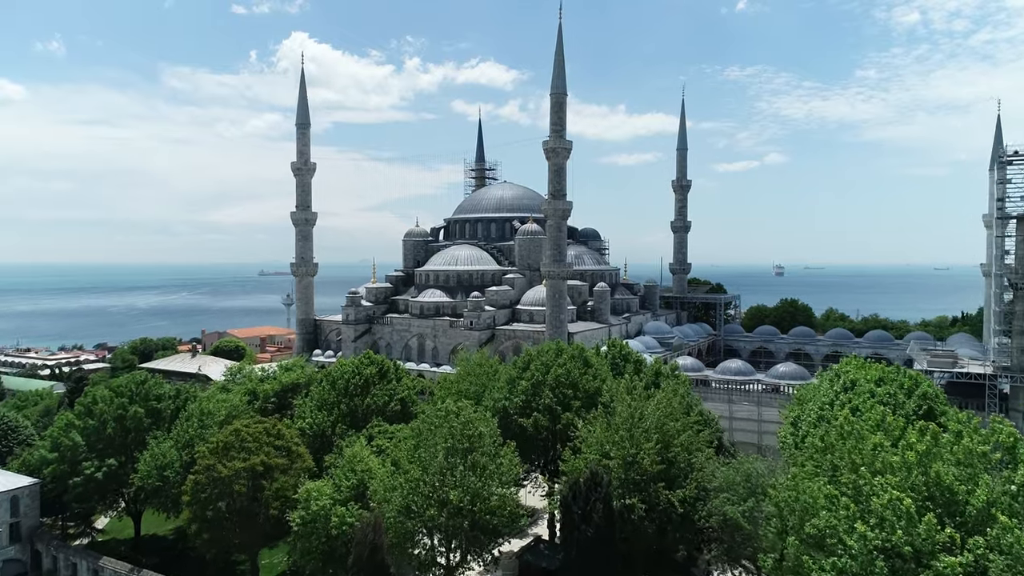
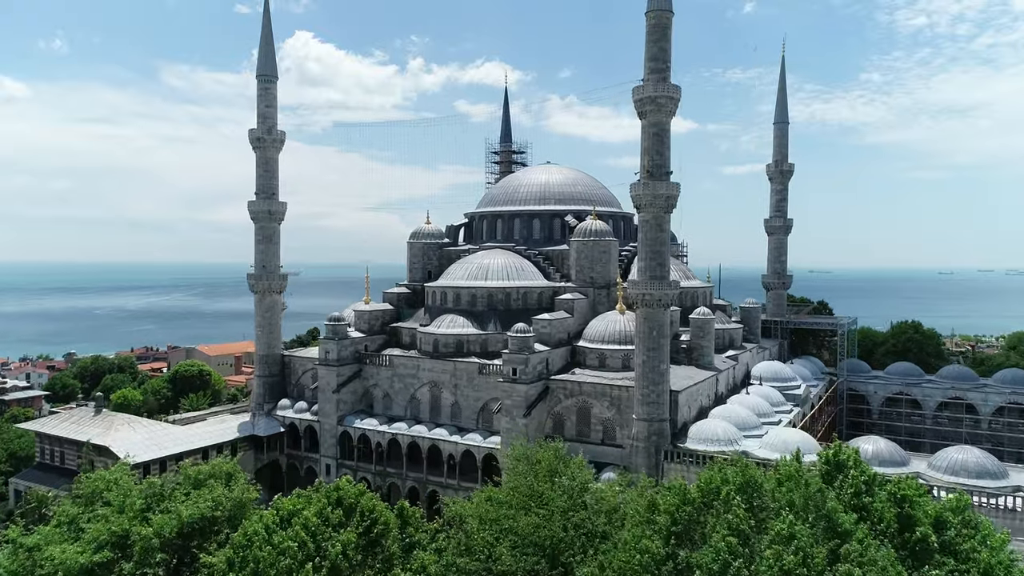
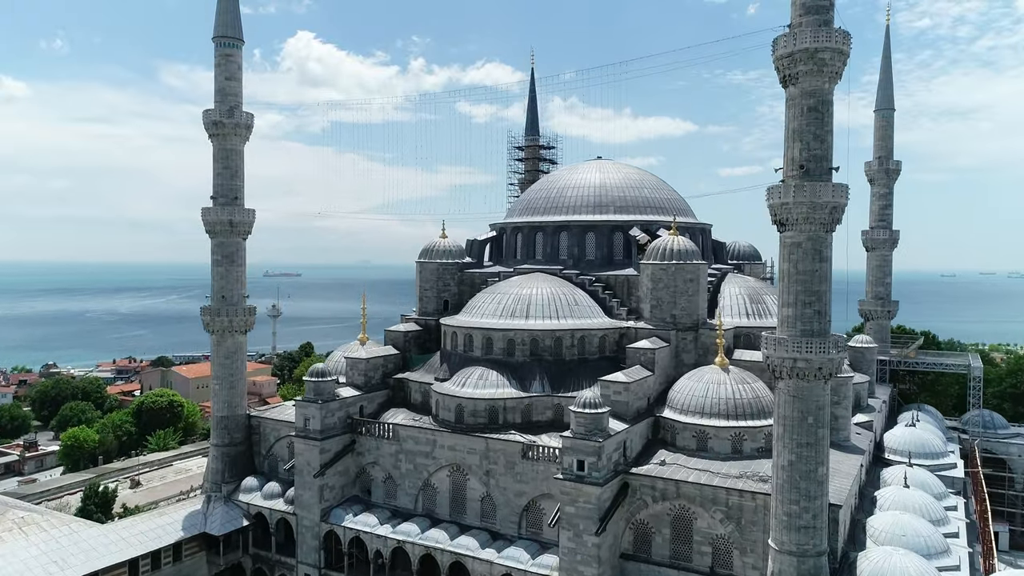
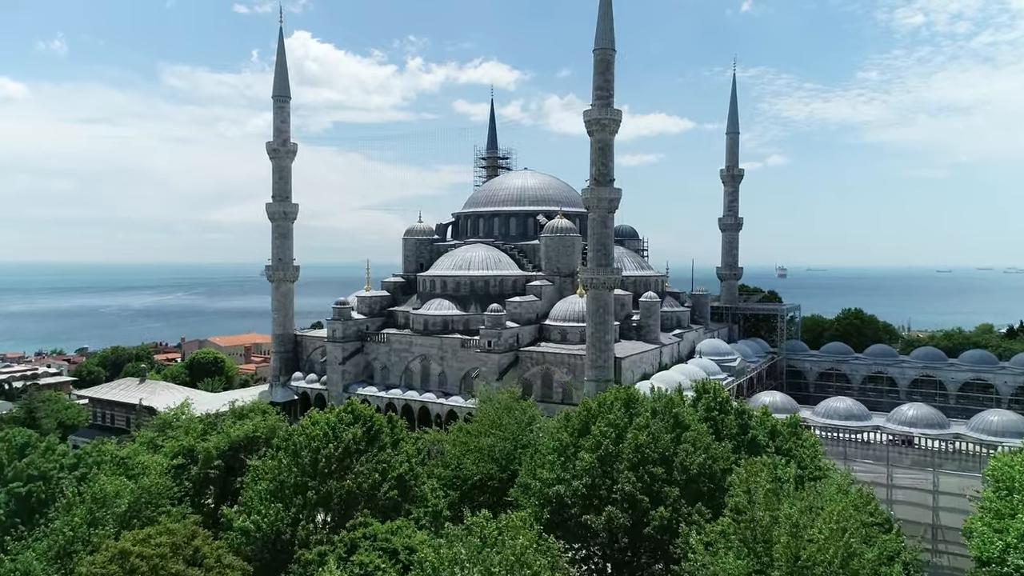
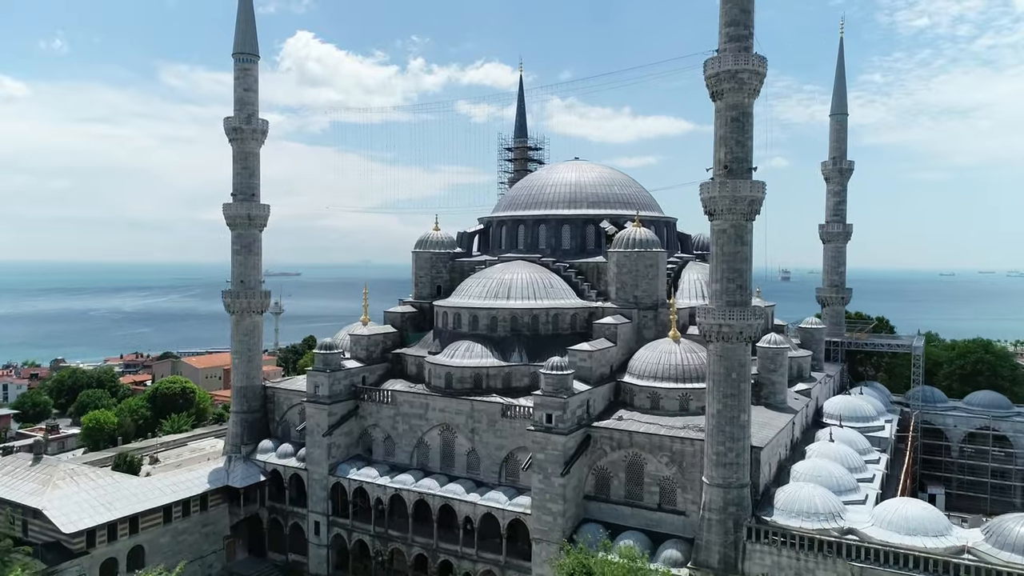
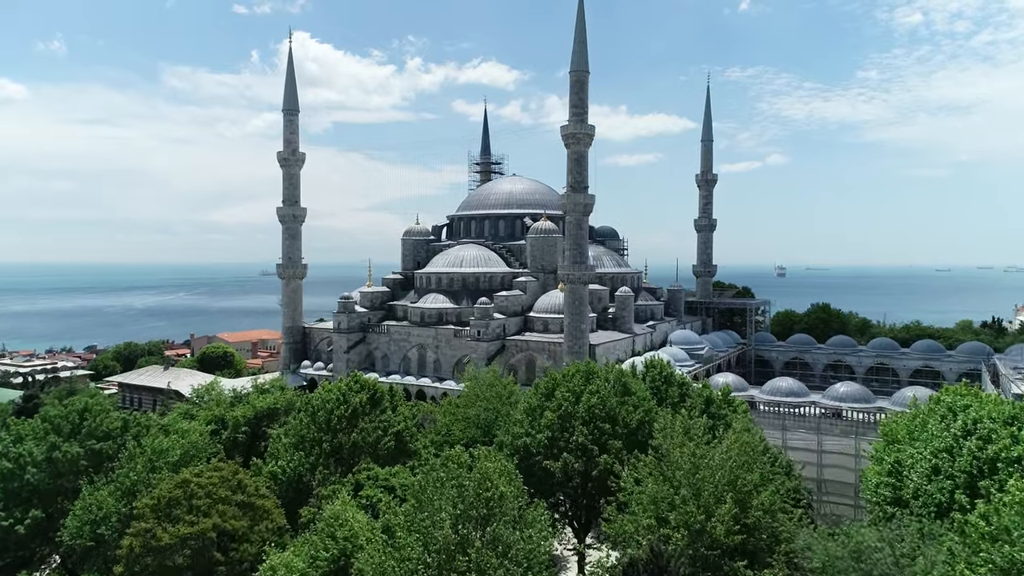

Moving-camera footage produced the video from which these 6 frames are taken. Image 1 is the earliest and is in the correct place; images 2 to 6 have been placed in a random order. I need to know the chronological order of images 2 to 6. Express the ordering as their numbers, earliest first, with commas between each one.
6, 4, 2, 5, 3
